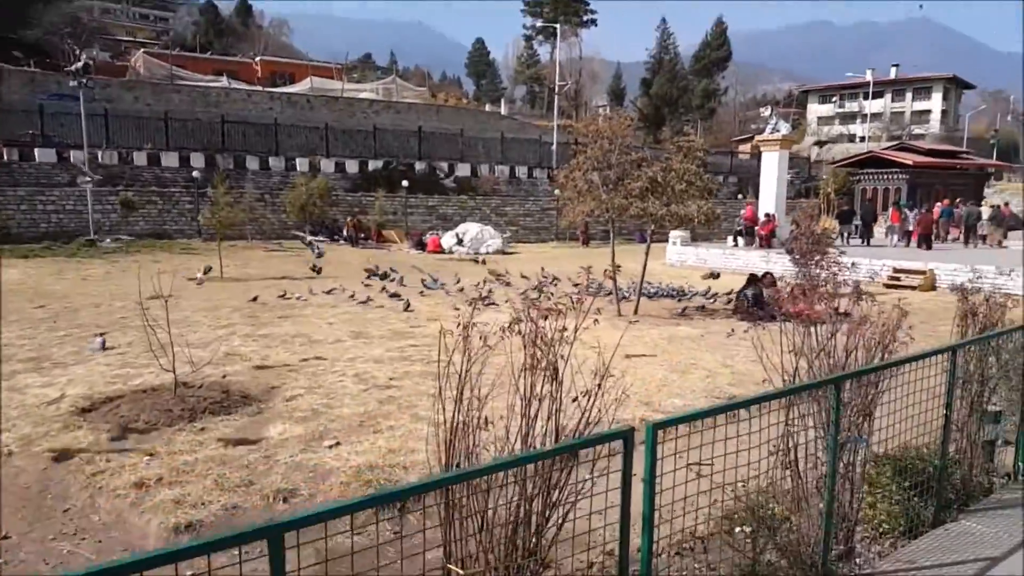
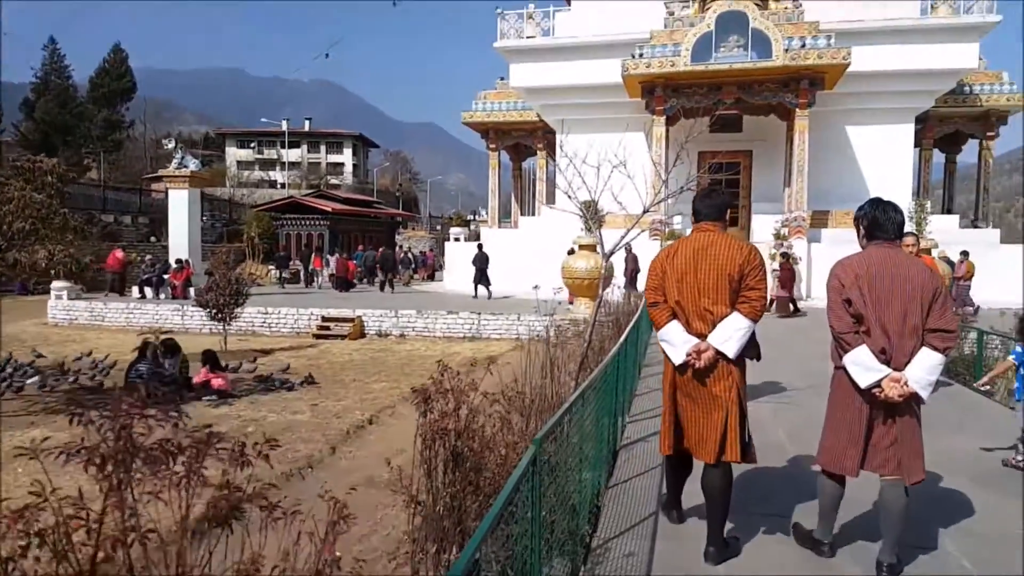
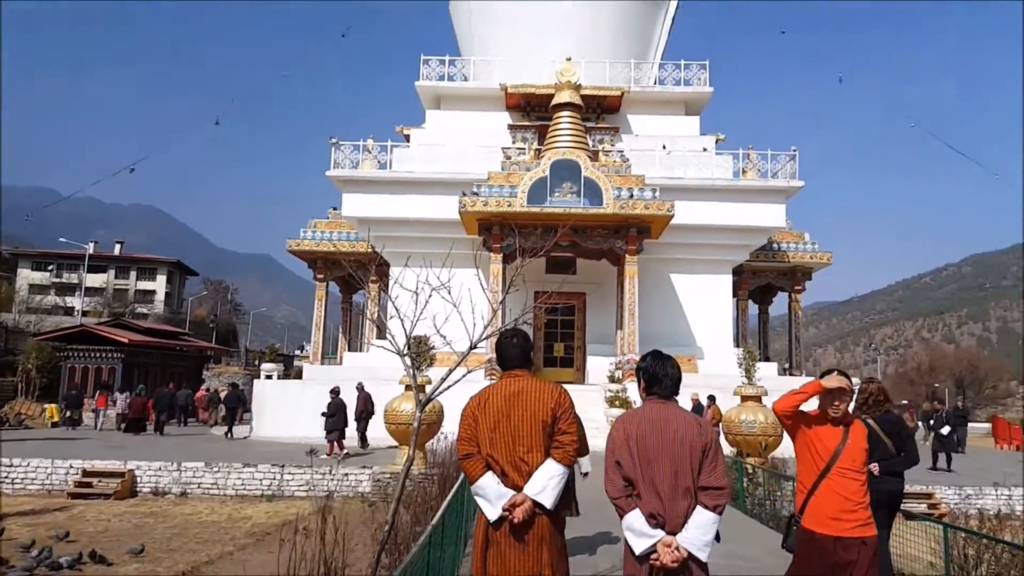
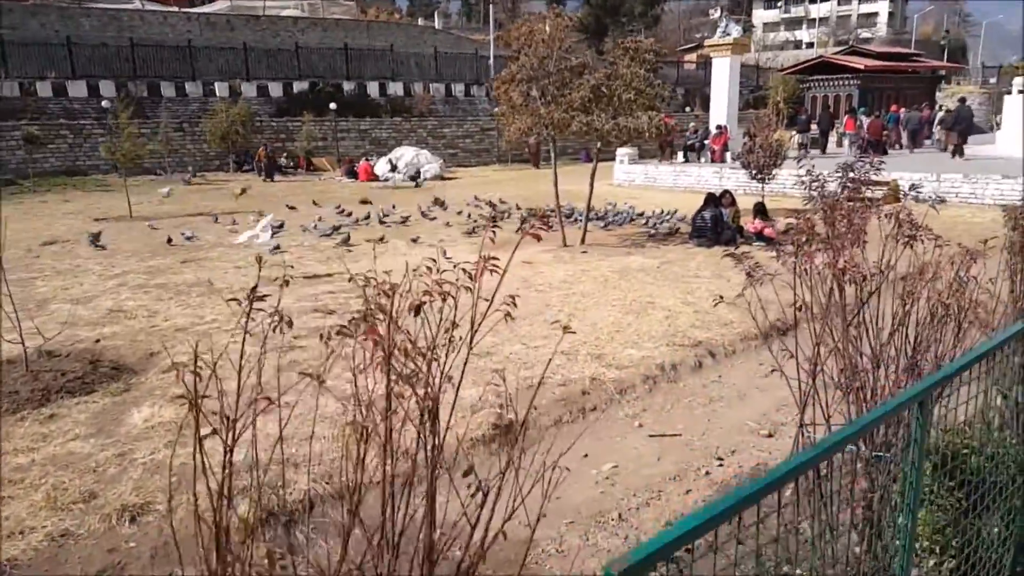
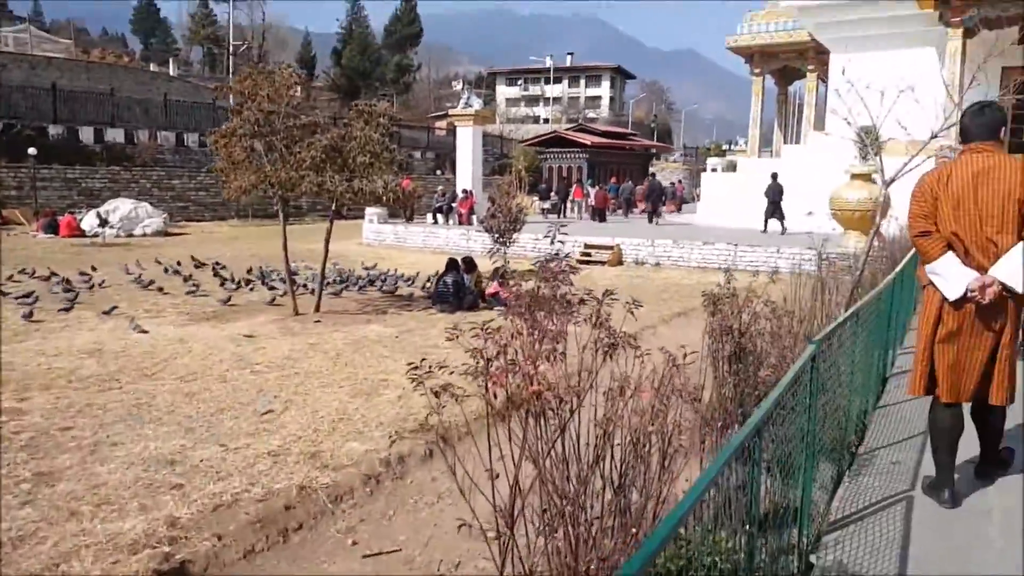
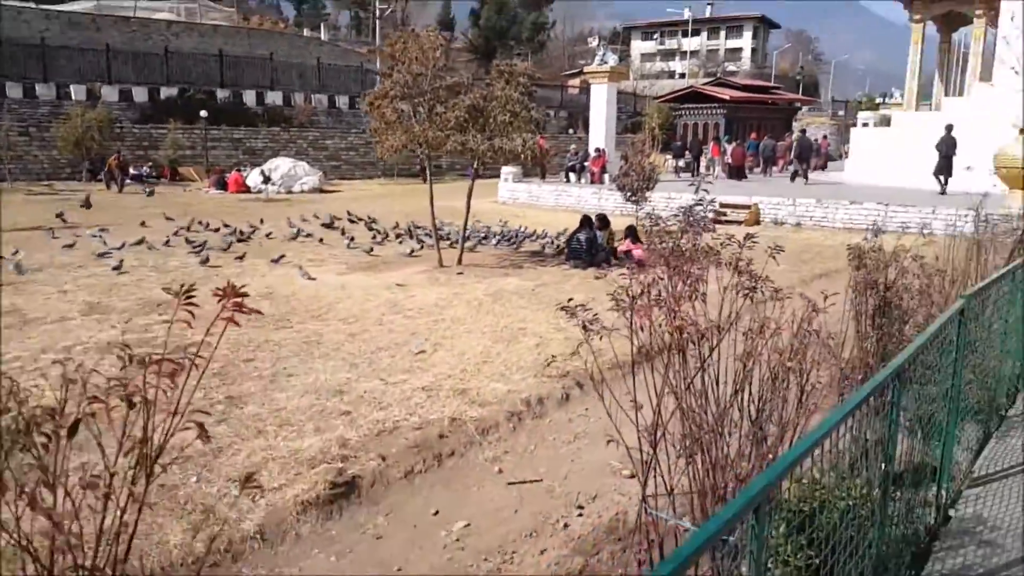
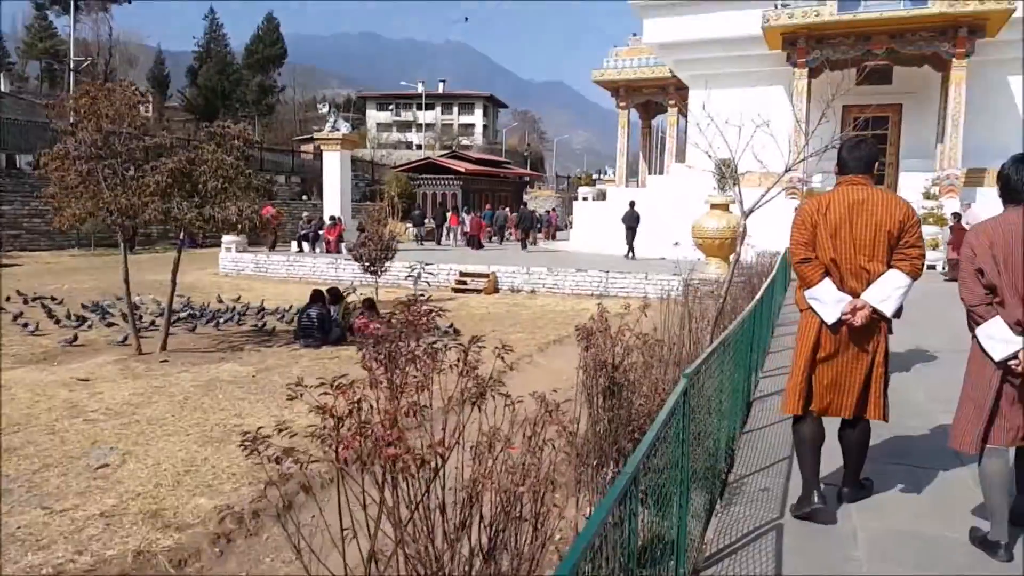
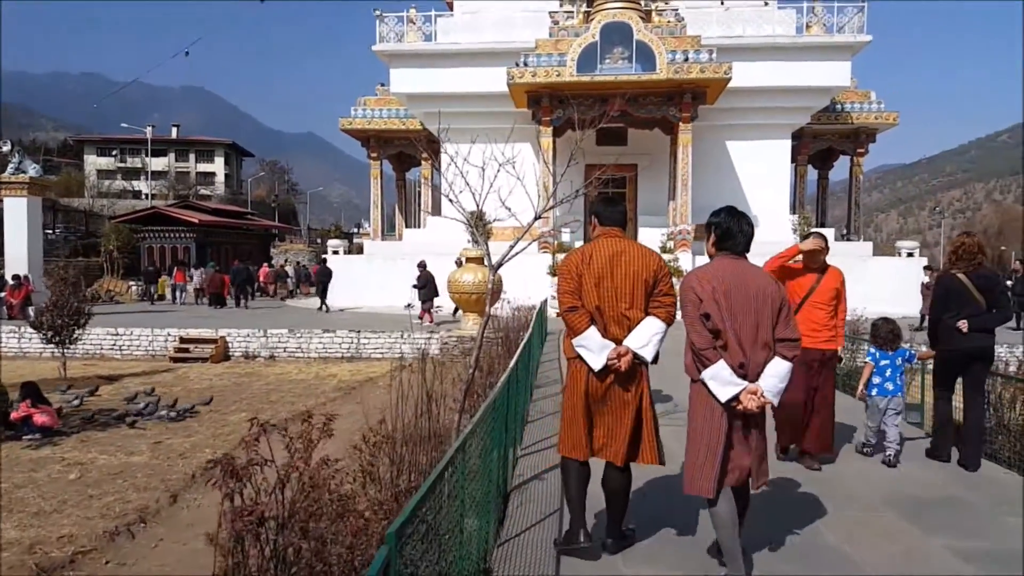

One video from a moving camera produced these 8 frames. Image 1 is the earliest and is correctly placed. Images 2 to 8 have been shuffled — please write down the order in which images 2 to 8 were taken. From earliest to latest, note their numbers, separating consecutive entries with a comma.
4, 6, 5, 7, 2, 8, 3
